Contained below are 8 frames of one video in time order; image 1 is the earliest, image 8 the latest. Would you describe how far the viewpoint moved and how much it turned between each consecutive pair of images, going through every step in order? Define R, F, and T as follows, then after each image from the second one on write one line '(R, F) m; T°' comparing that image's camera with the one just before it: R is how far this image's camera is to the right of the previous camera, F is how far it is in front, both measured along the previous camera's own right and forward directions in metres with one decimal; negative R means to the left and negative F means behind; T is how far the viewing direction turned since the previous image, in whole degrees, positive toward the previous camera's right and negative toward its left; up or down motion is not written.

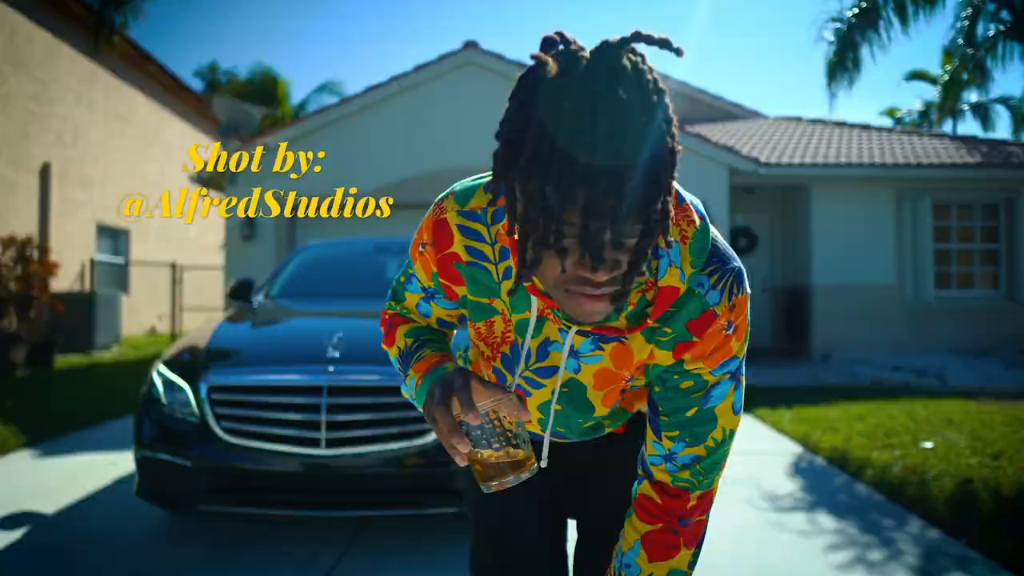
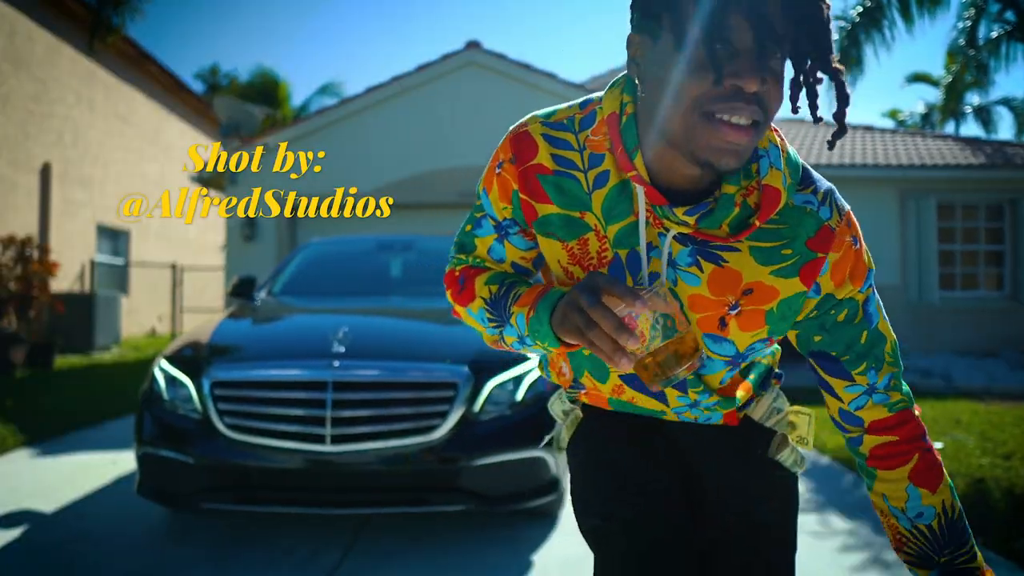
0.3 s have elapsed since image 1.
(0.0, +0.1) m; 0°
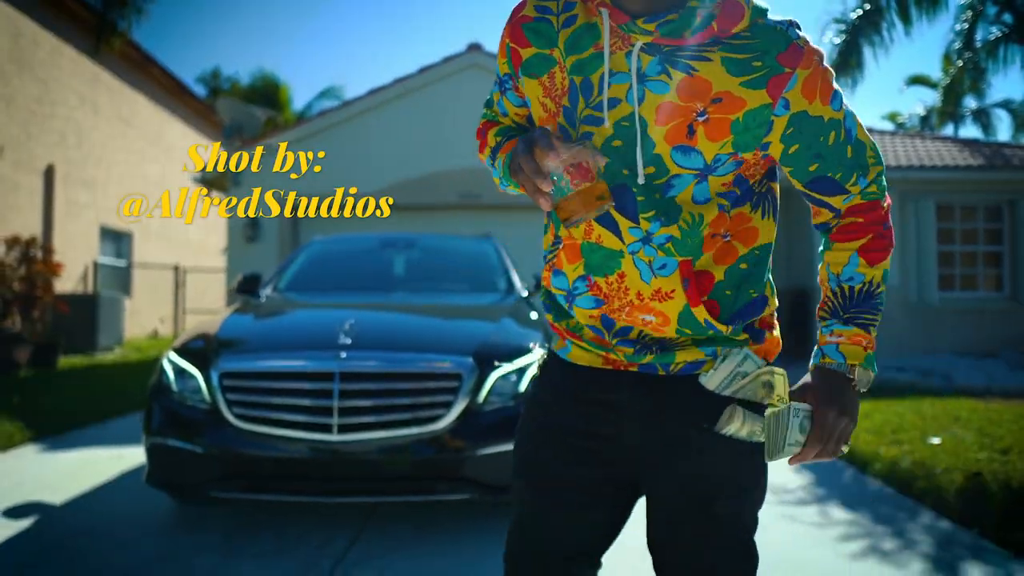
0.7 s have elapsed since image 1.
(0.0, -0.1) m; 0°
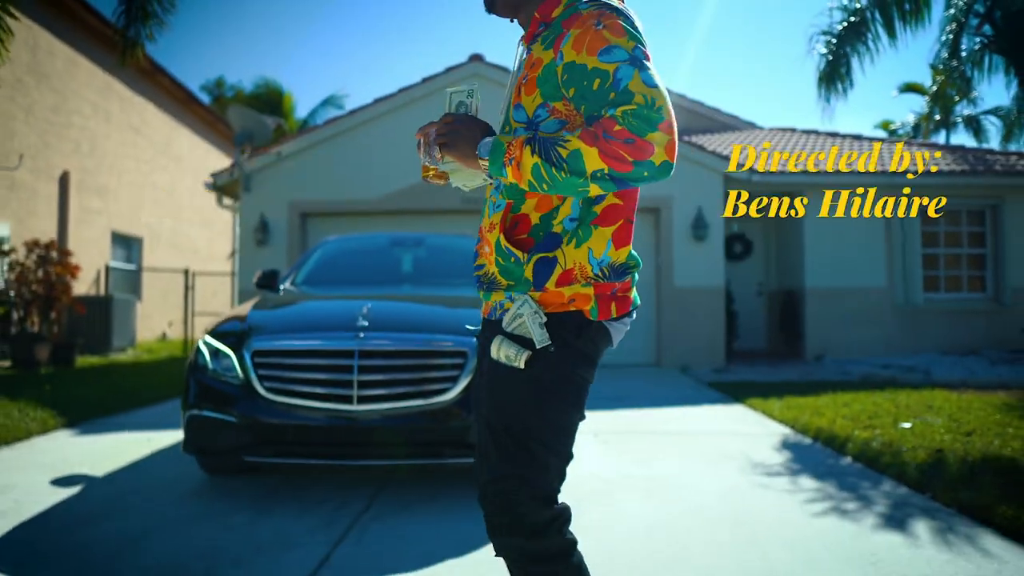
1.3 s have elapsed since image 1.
(0.0, -0.4) m; 0°
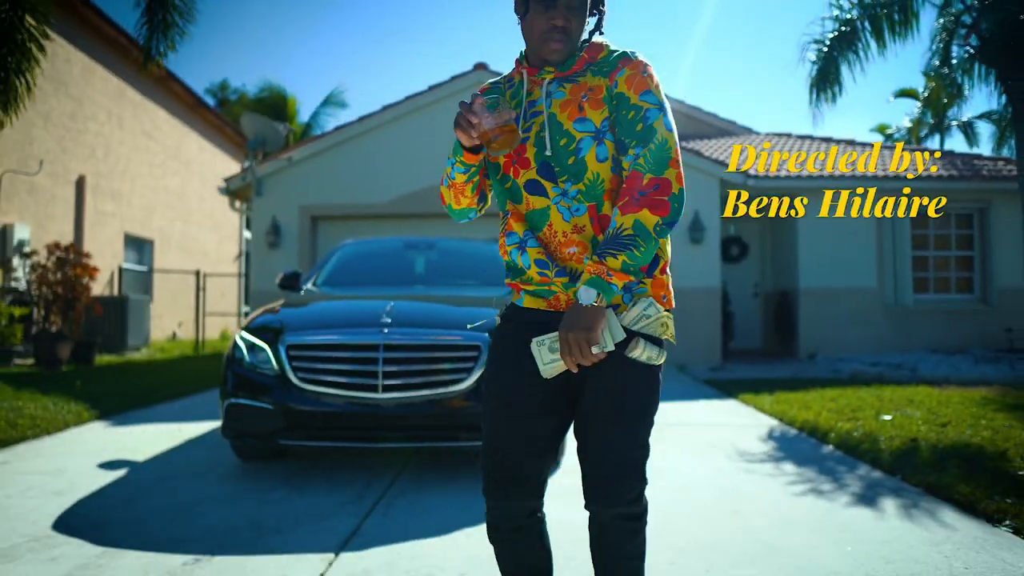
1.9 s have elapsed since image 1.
(0.0, -0.4) m; 0°
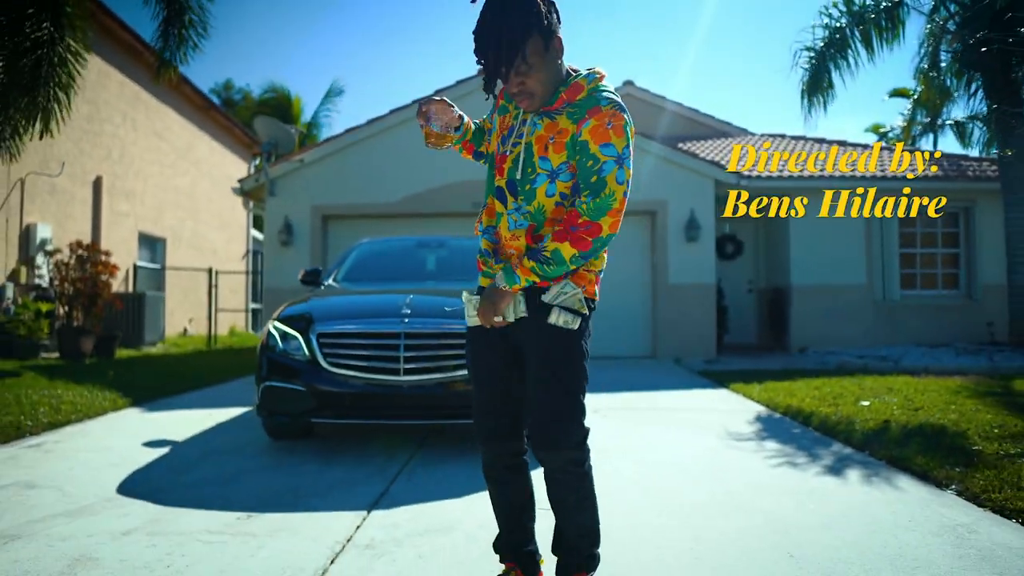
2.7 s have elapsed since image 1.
(0.0, -0.4) m; 0°
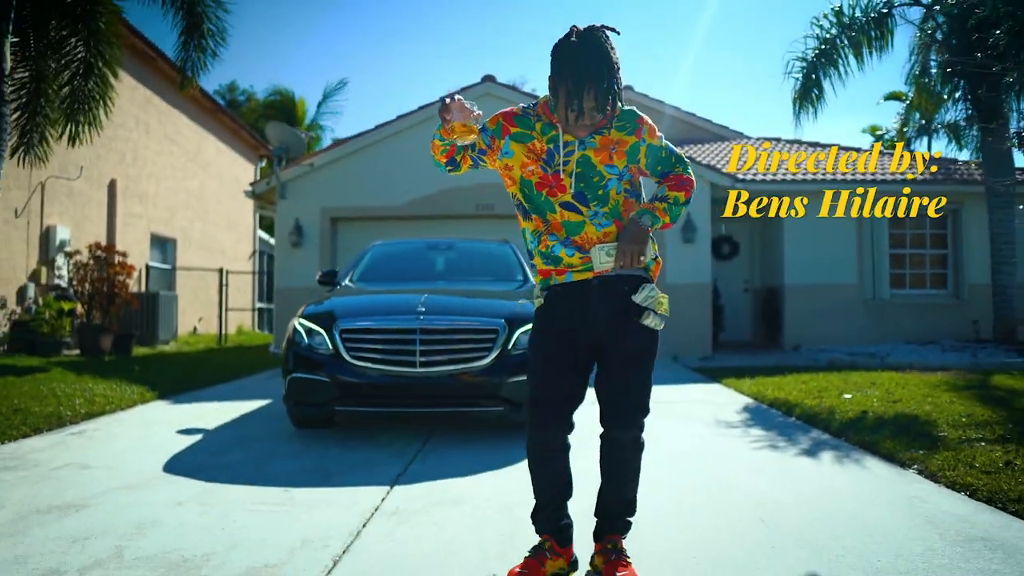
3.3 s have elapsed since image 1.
(0.0, -0.4) m; 0°
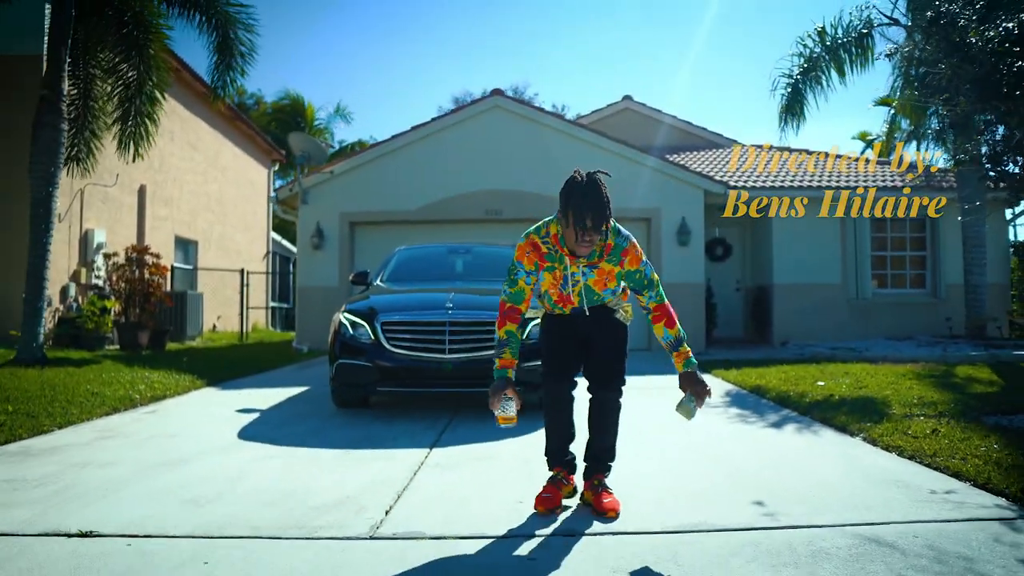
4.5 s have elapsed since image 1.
(-0.1, -0.8) m; 0°
